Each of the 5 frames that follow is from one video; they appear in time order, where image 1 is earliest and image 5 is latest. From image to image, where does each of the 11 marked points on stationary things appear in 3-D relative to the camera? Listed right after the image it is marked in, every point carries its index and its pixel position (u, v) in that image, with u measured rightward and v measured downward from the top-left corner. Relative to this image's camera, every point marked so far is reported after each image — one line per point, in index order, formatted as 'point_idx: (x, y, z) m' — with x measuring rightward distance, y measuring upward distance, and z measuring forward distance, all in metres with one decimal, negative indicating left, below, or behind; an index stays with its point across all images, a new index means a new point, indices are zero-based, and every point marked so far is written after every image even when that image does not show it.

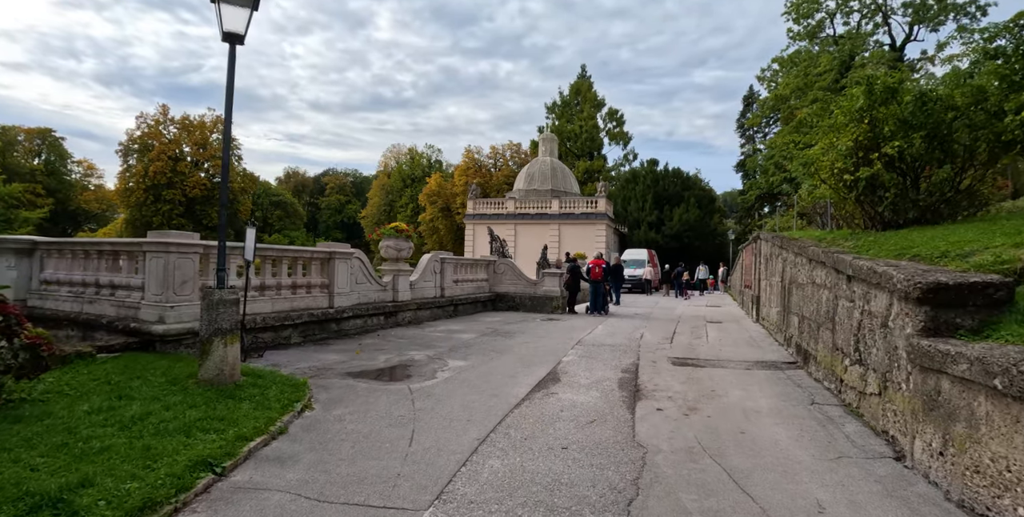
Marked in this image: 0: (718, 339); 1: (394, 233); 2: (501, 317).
0: (+4.0, -1.6, +11.4) m
1: (-2.4, +0.5, +12.2) m
2: (-0.3, -1.4, +14.2) m
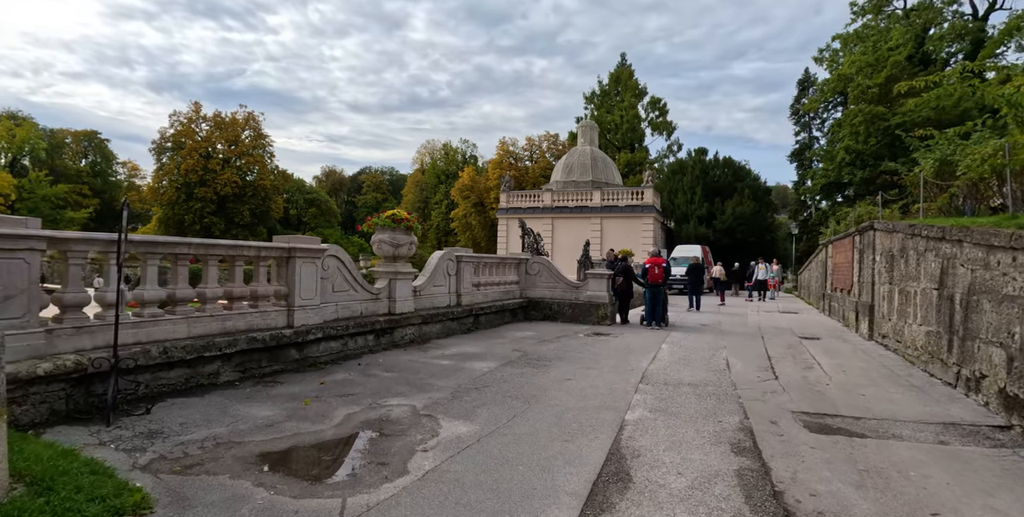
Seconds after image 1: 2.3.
0: (+4.4, -1.5, +8.0) m
1: (-1.9, +0.5, +9.2) m
2: (+0.4, -1.4, +11.1) m
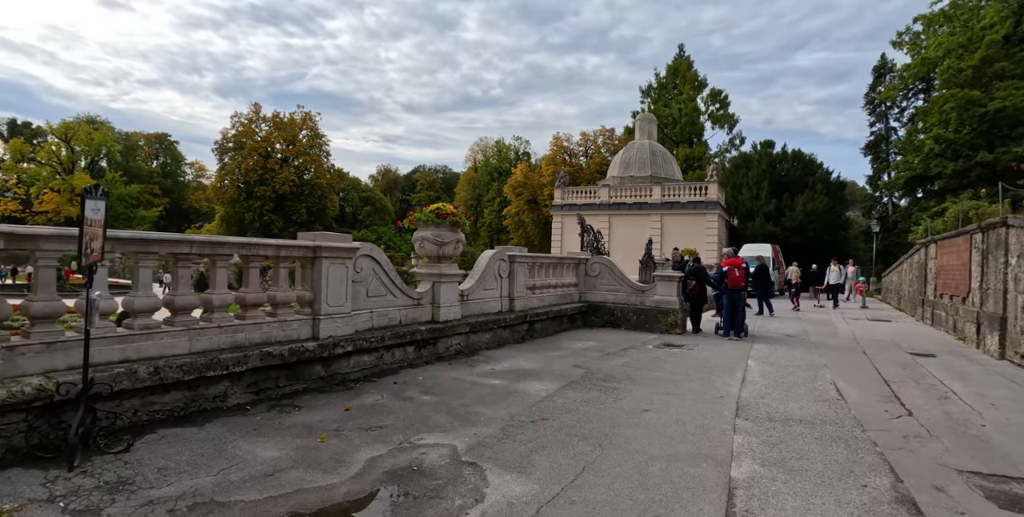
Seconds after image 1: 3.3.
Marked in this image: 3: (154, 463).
0: (+5.1, -1.6, +6.3) m
1: (-1.1, +0.5, +8.1) m
2: (+1.4, -1.4, +9.8) m
3: (-2.4, -1.4, +3.9) m
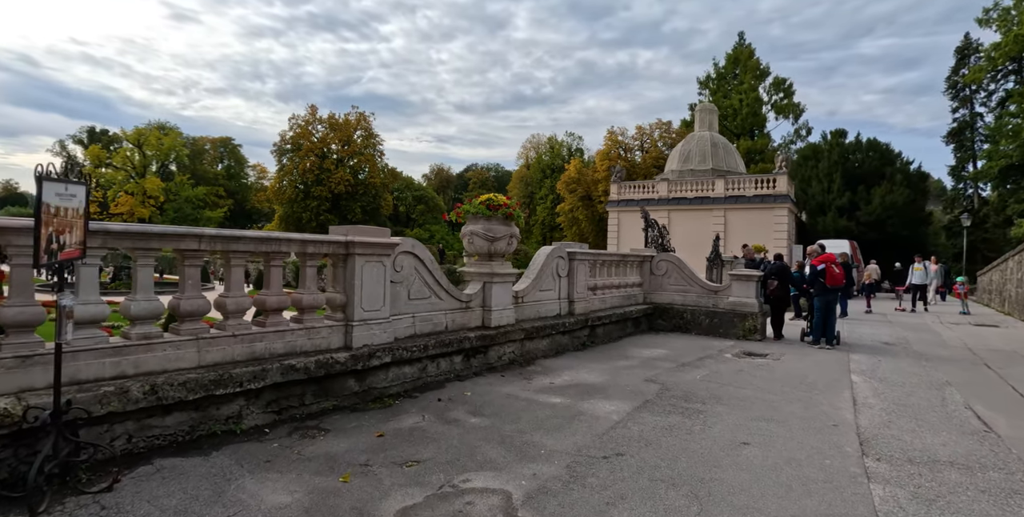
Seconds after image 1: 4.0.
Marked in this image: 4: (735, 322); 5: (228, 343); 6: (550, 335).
0: (+5.7, -1.5, +4.9) m
1: (-0.3, +0.5, +7.1) m
2: (+2.2, -1.3, +8.6) m
3: (-2.0, -1.3, +3.2) m
4: (+3.8, -1.1, +10.2) m
5: (-2.1, -0.6, +4.5) m
6: (+0.5, -1.0, +7.8) m
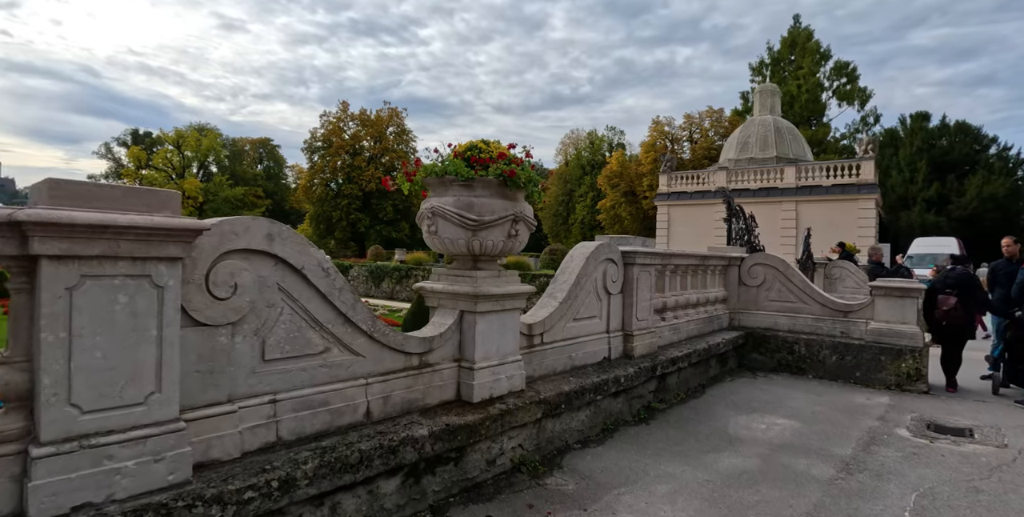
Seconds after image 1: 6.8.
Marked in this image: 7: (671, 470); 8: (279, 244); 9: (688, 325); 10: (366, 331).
0: (+5.5, -1.5, +1.0) m
1: (-0.3, +0.5, +3.7) m
2: (+2.3, -1.4, +5.0) m
3: (-2.2, -1.4, -0.2) m
4: (+4.1, -1.1, +6.5) m
5: (-2.3, -0.7, +1.1) m
6: (+0.6, -1.0, +4.3) m
7: (+1.1, -1.4, +3.8) m
8: (-1.0, +0.1, +2.6) m
9: (+1.9, -0.7, +6.4) m
10: (-0.7, -0.3, +3.0) m
